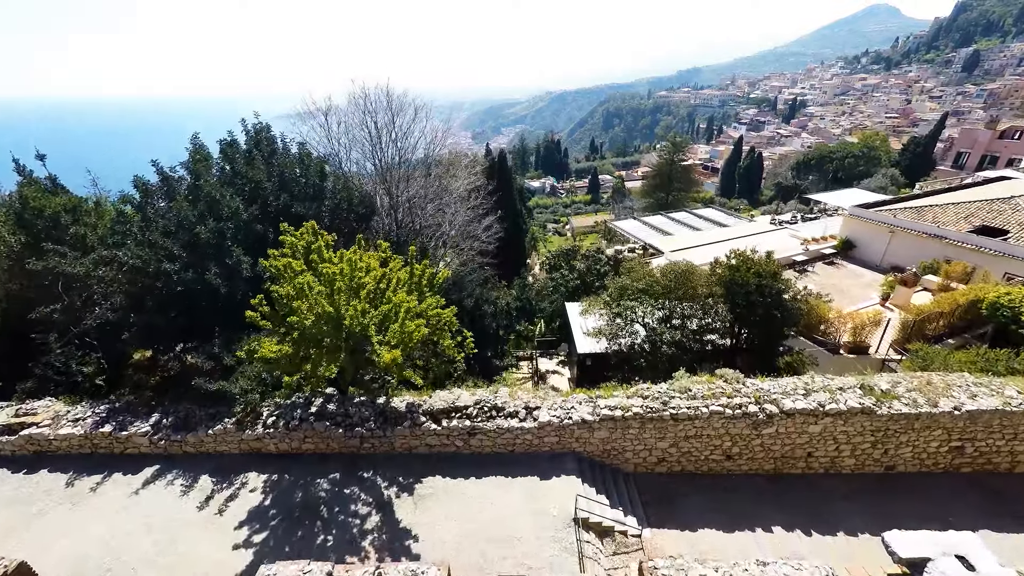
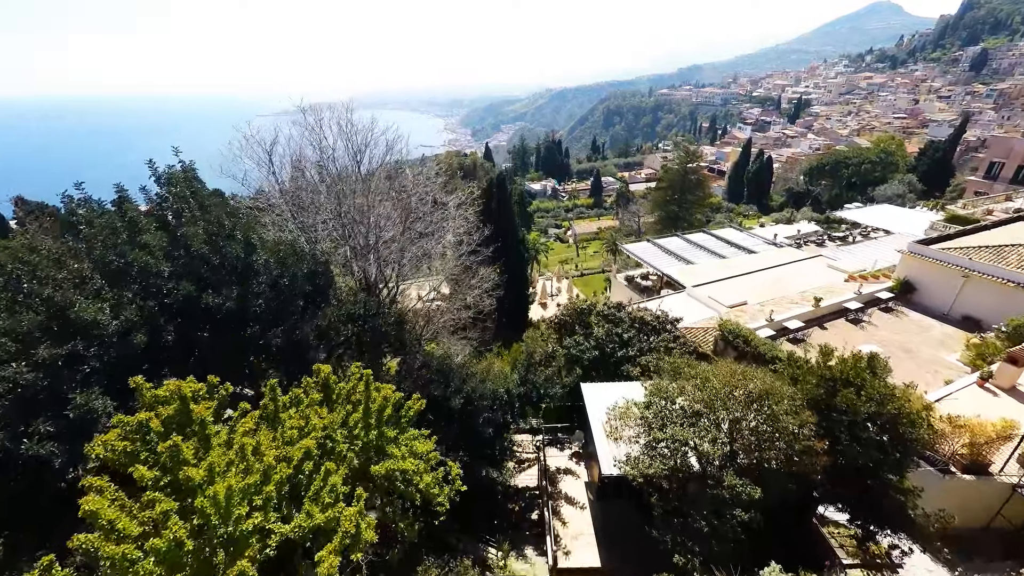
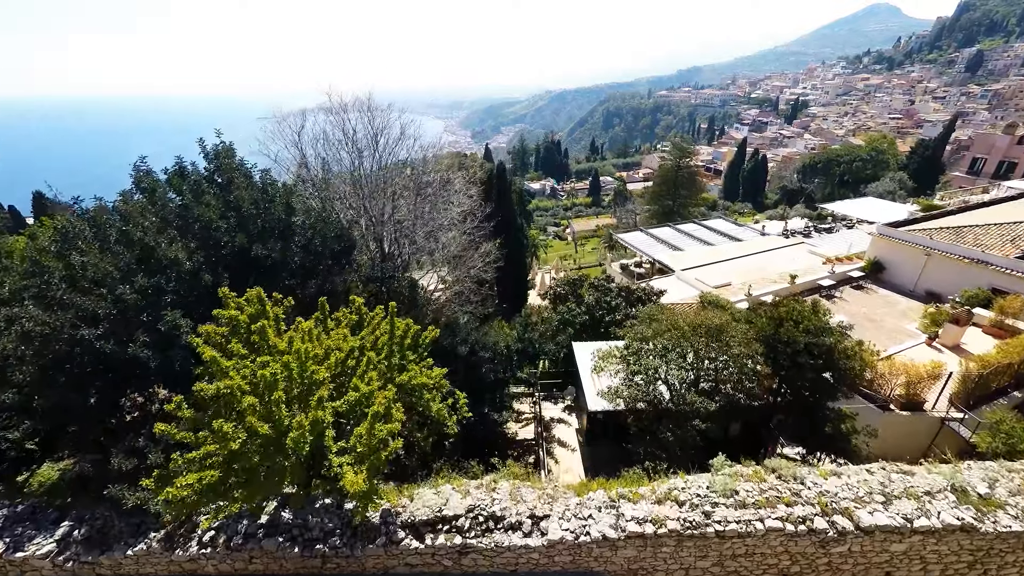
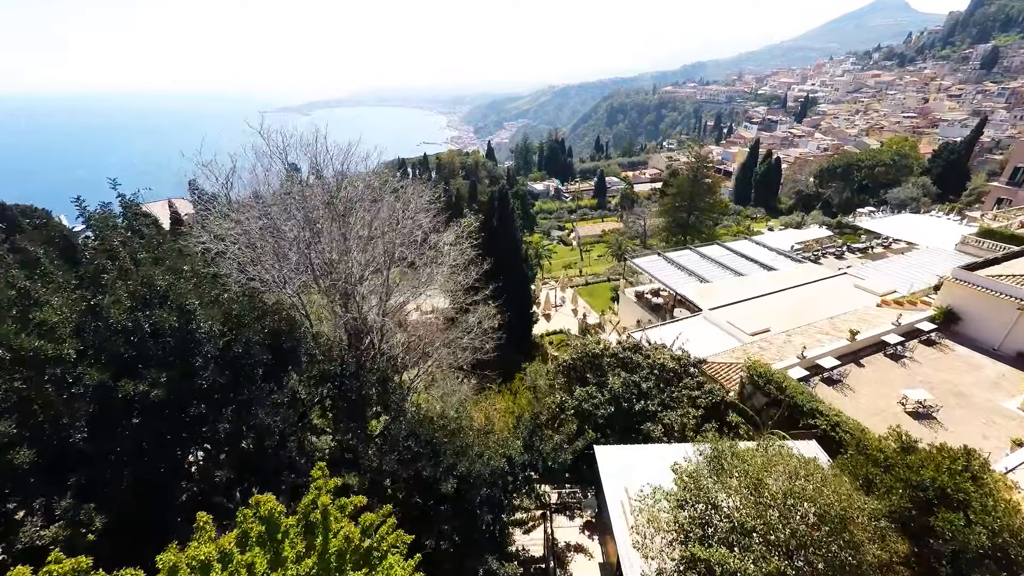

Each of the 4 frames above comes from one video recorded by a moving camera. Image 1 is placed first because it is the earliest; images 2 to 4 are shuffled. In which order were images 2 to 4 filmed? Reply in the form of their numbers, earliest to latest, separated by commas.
3, 2, 4
